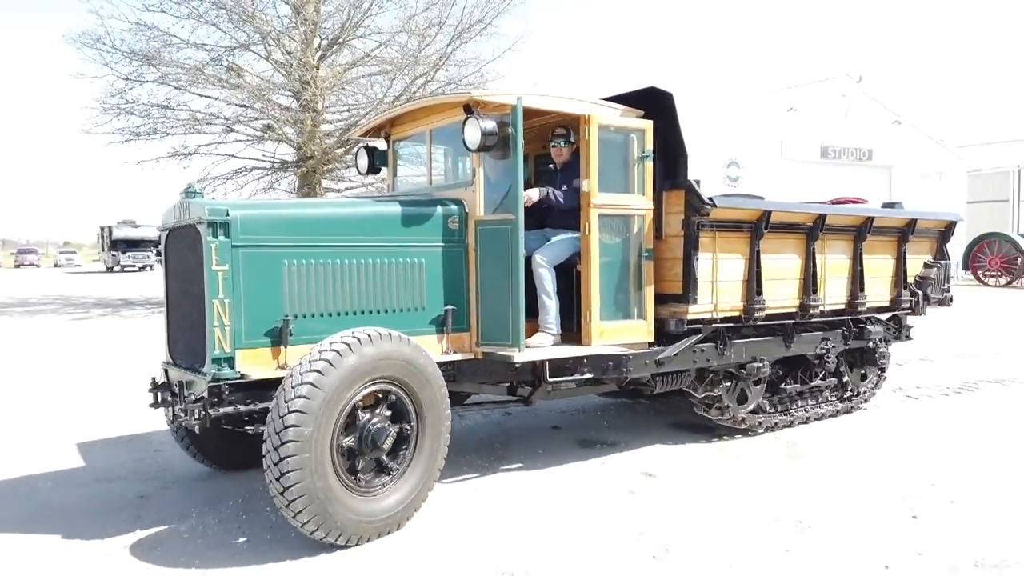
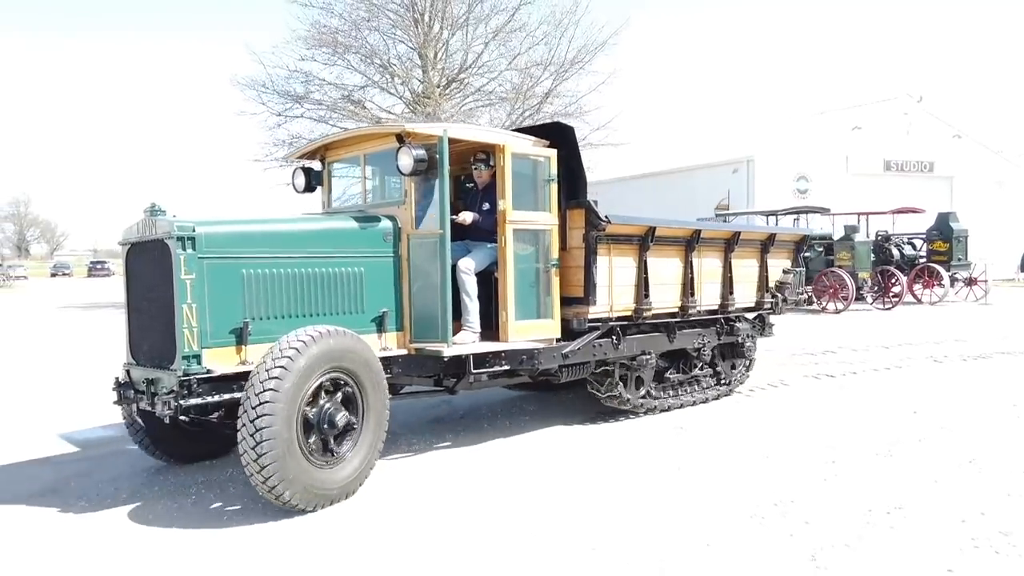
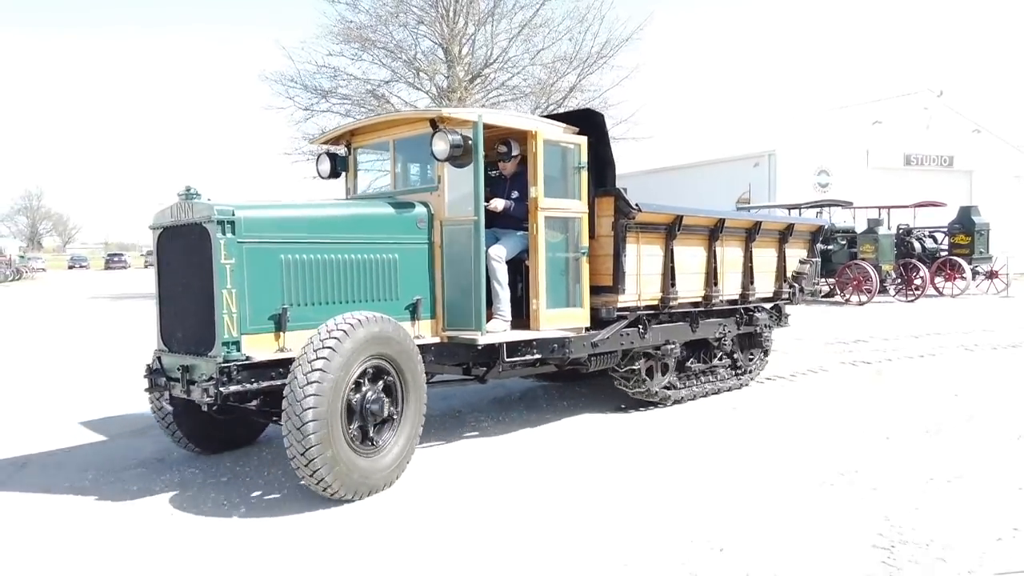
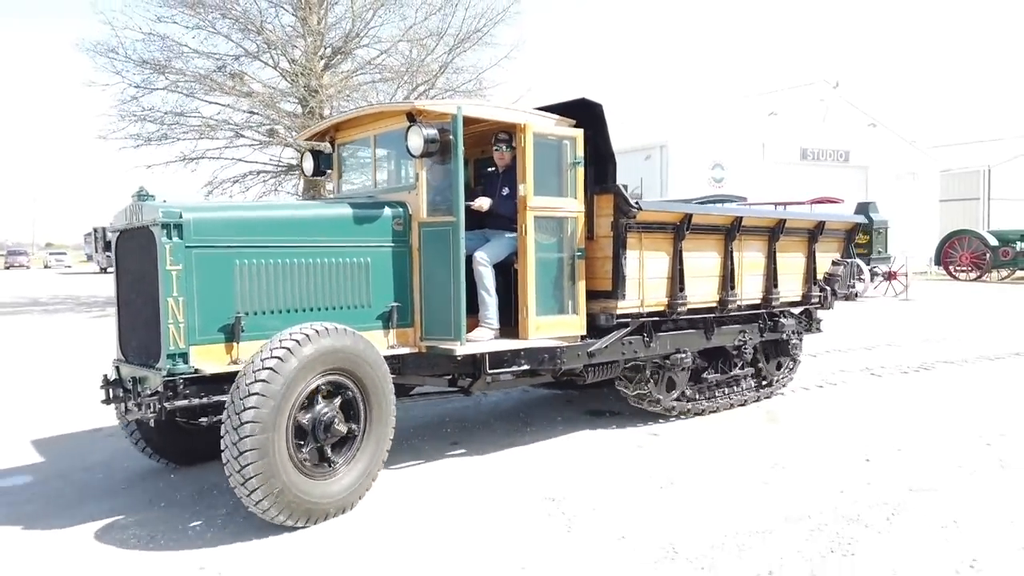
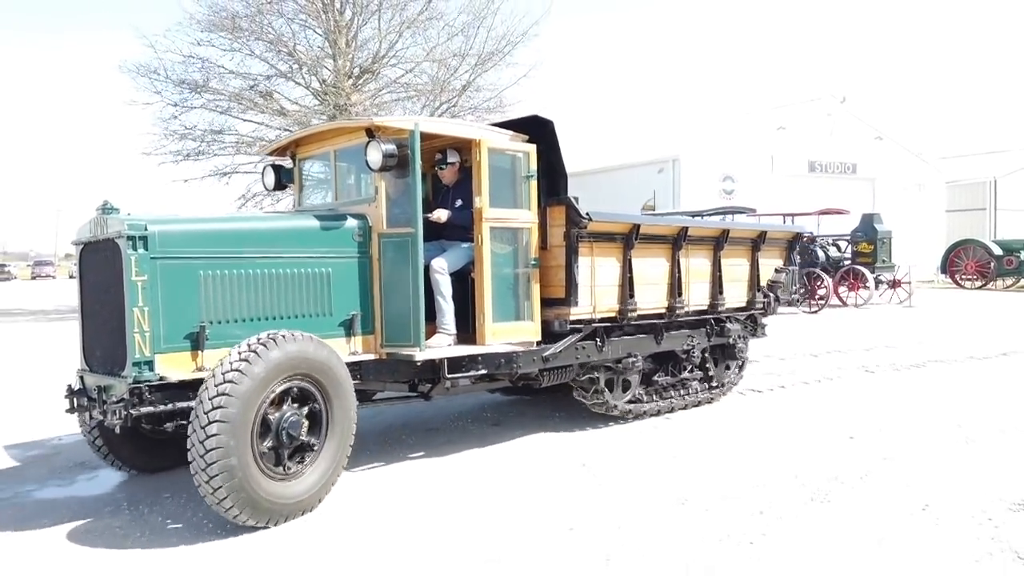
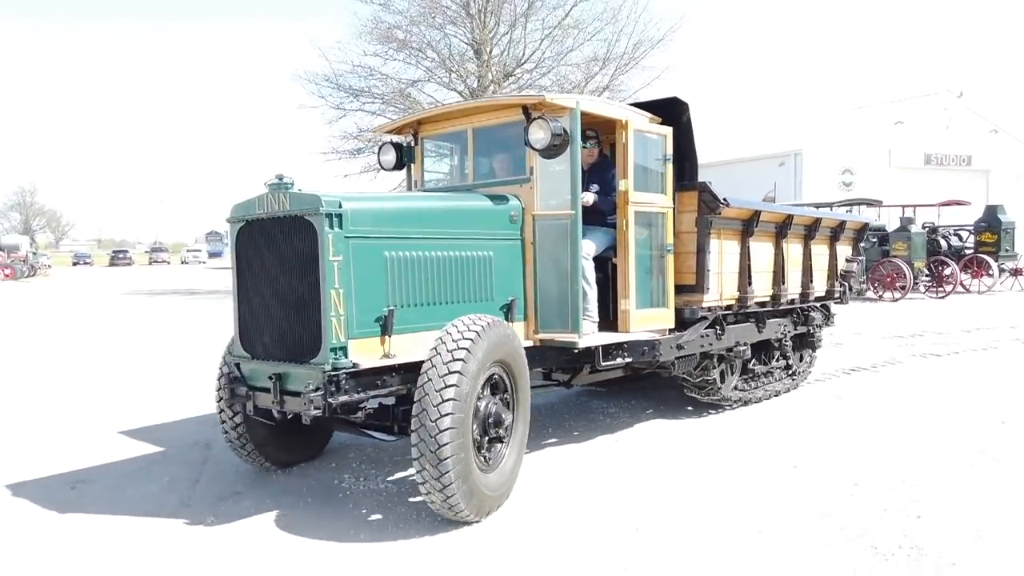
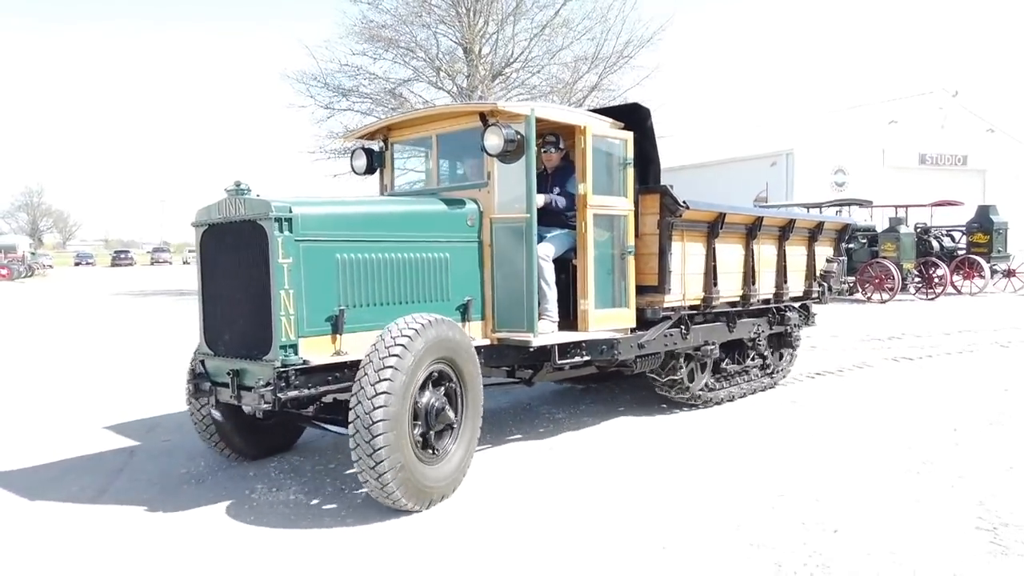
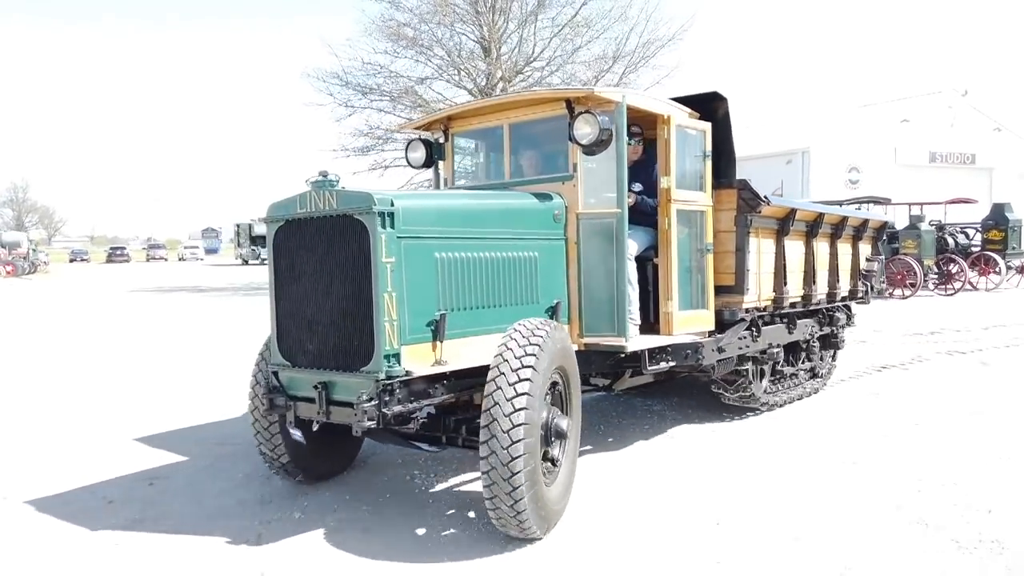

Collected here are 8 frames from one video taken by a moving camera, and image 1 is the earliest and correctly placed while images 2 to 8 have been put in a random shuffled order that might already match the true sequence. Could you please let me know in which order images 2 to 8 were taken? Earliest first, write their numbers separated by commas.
4, 5, 2, 3, 7, 6, 8
